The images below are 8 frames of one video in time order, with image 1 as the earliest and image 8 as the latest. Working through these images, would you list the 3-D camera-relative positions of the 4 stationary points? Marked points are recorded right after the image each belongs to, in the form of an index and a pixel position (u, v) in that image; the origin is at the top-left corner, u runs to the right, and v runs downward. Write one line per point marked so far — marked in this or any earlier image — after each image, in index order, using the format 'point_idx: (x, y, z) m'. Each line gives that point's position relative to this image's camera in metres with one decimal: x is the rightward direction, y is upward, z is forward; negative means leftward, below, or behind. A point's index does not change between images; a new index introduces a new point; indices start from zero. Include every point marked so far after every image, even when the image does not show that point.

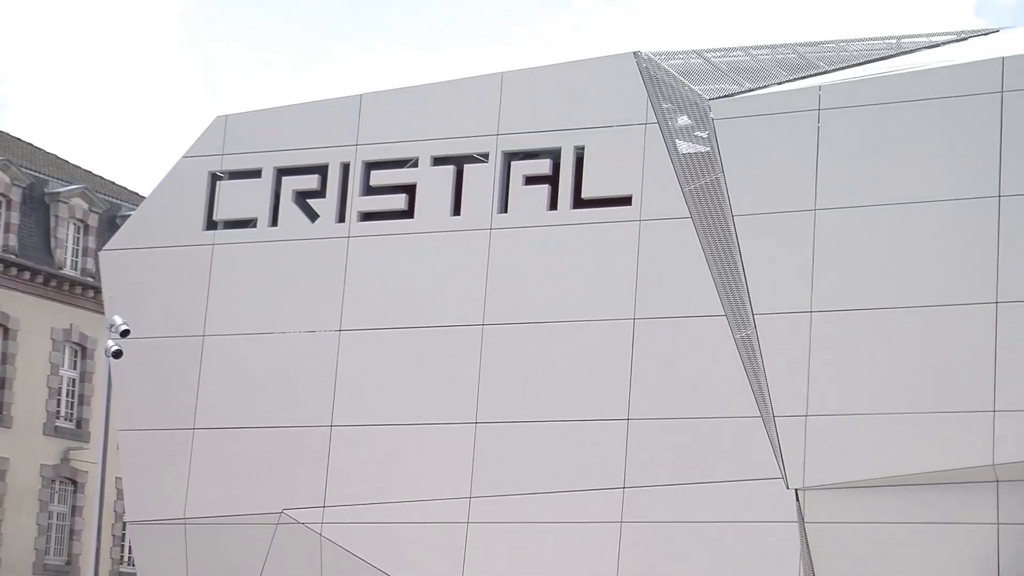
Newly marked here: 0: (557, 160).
0: (+0.2, +1.0, +12.6) m
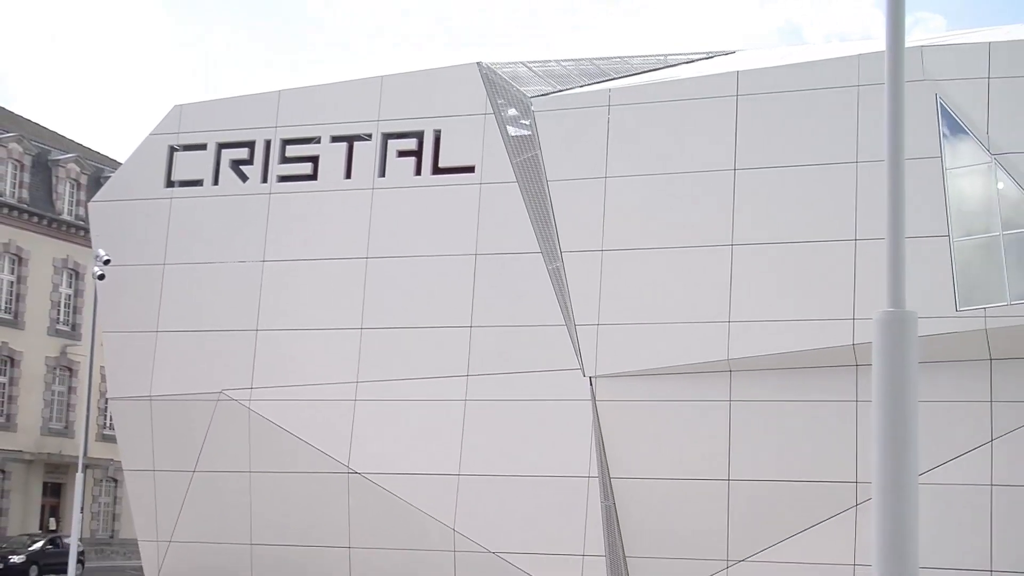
0: (-1.0, +1.5, +17.1) m
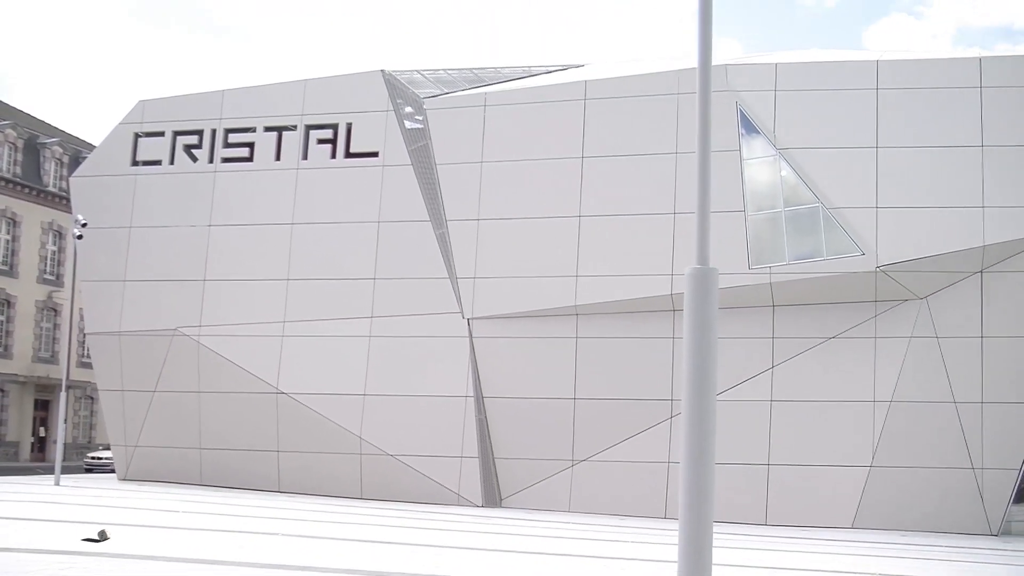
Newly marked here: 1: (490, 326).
0: (-2.3, +2.0, +21.3) m
1: (-0.3, -0.5, +19.8) m
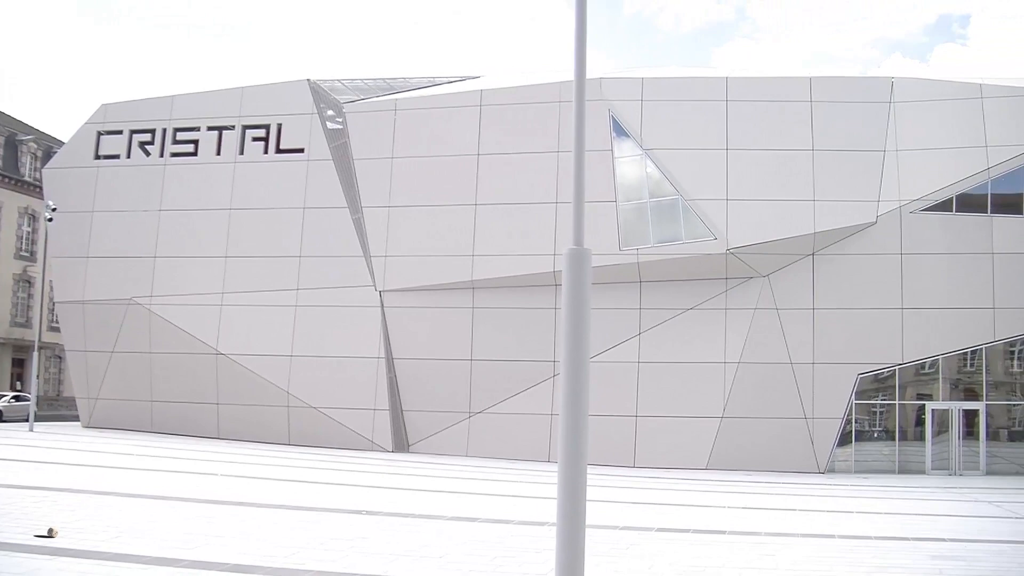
0: (-3.7, +2.4, +24.7) m
1: (-1.6, -0.2, +23.3) m
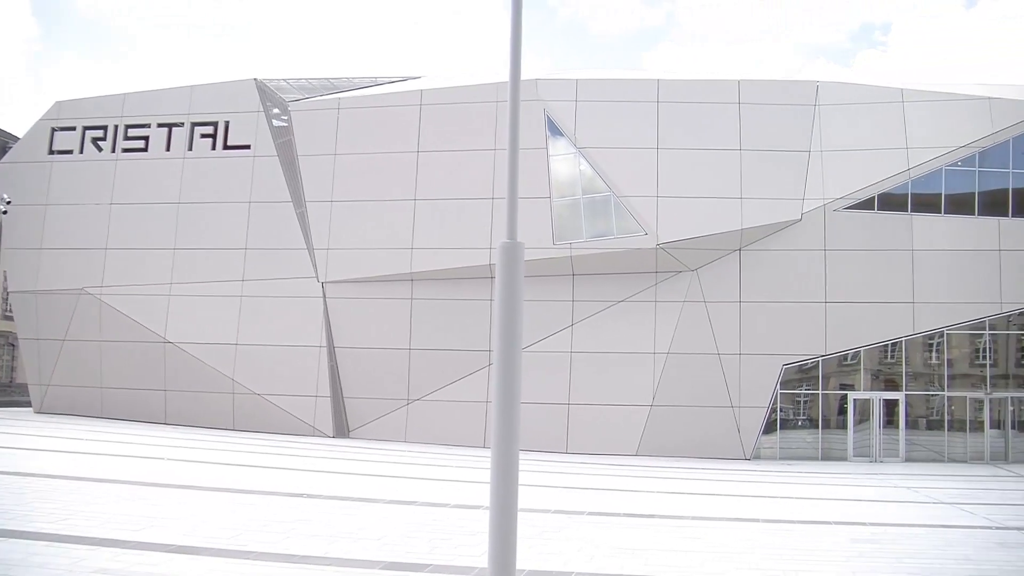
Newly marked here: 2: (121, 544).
0: (-4.6, +2.5, +25.6) m
1: (-2.5, 0.0, +24.2) m
2: (-3.2, -2.0, +13.4) m
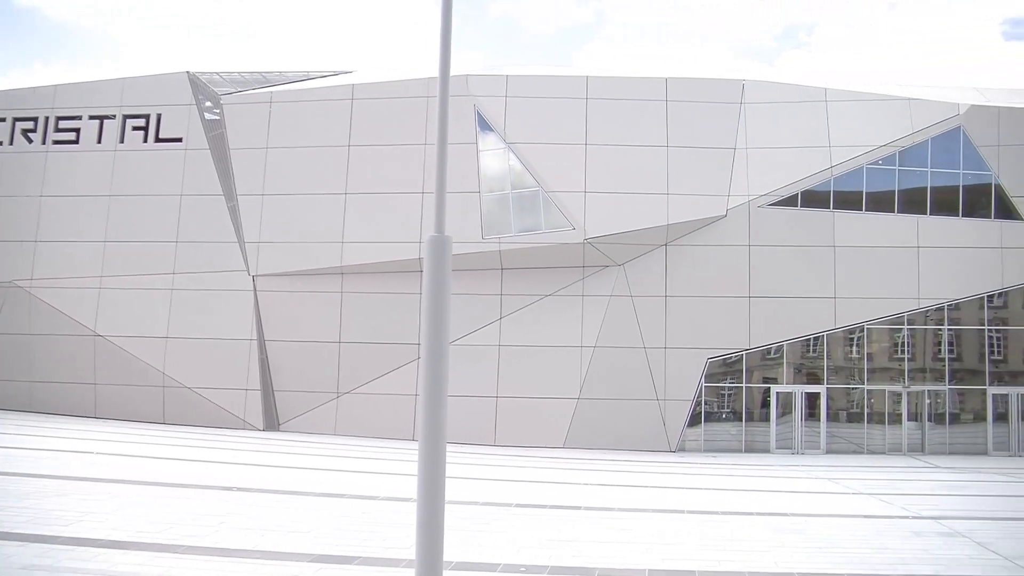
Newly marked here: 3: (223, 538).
0: (-5.7, +2.6, +25.7) m
1: (-3.5, +0.1, +24.4) m
2: (-3.8, -2.1, +13.6) m
3: (-3.1, -2.6, +17.5) m
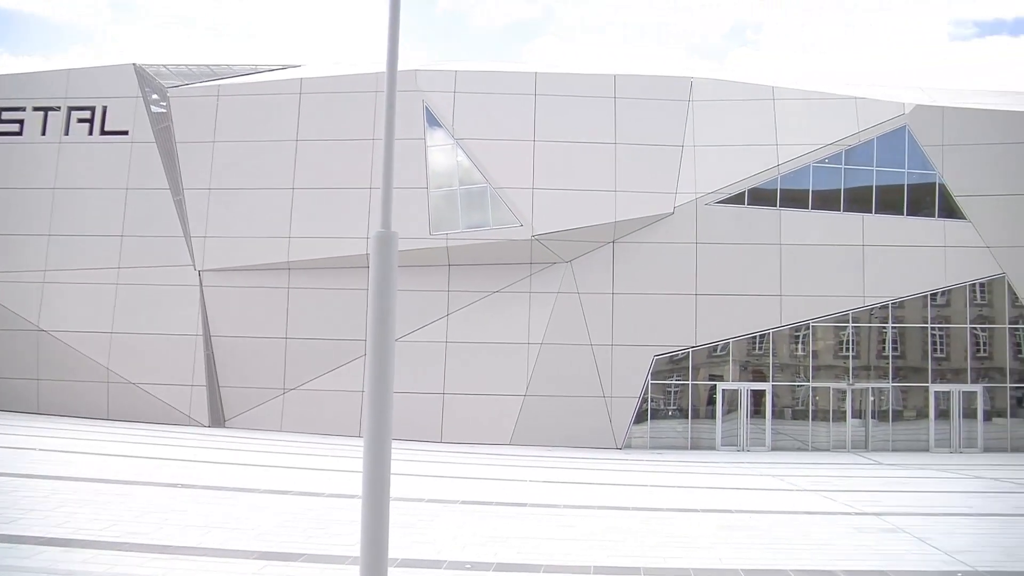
0: (-6.5, +2.7, +25.5) m
1: (-4.3, +0.1, +24.3) m
2: (-4.3, -2.1, +13.5) m
3: (-3.7, -2.6, +17.5) m
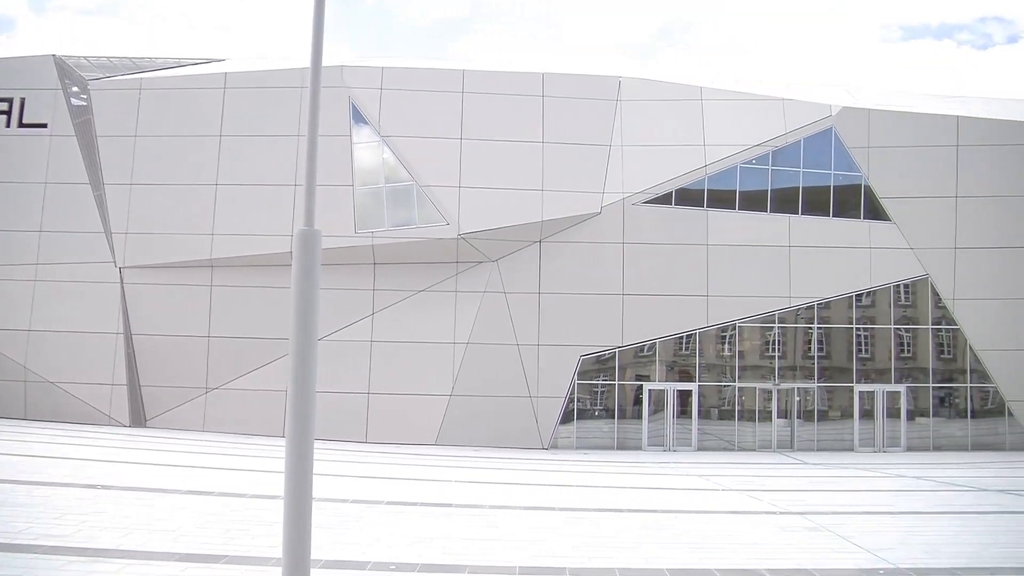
0: (-7.6, +2.8, +25.0) m
1: (-5.4, +0.2, +23.9) m
2: (-4.9, -2.1, +13.1) m
3: (-4.4, -2.6, +17.1) m
